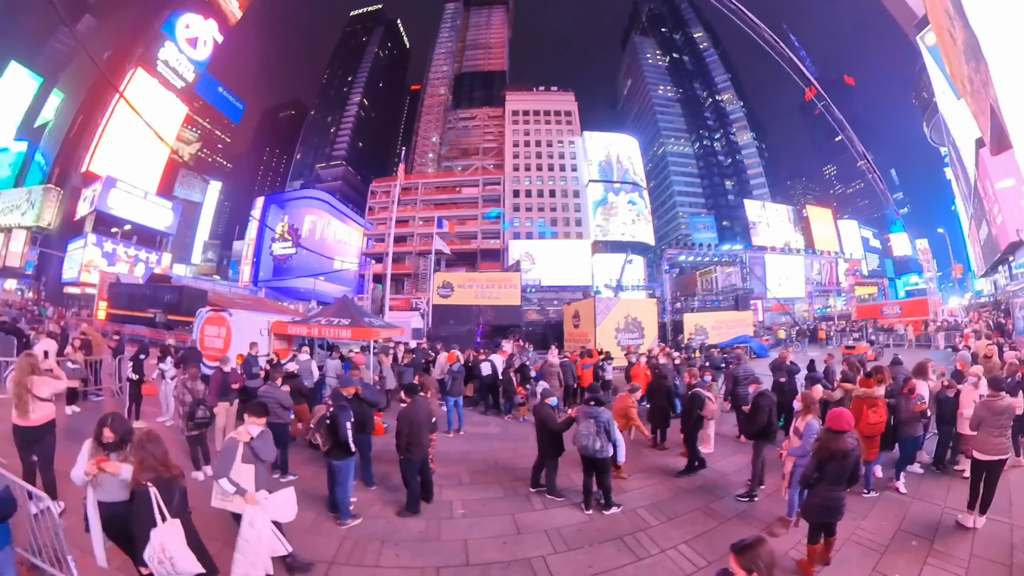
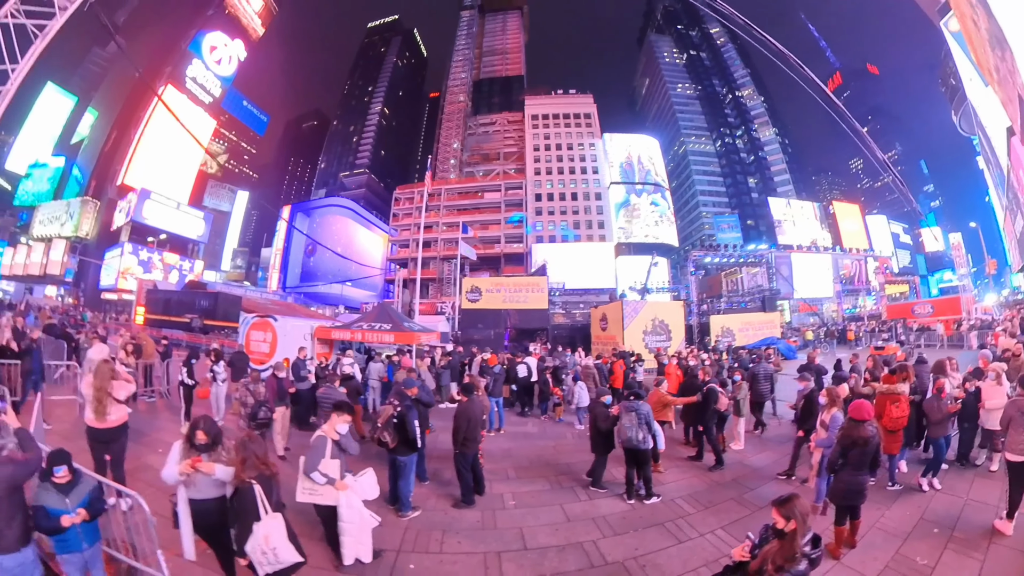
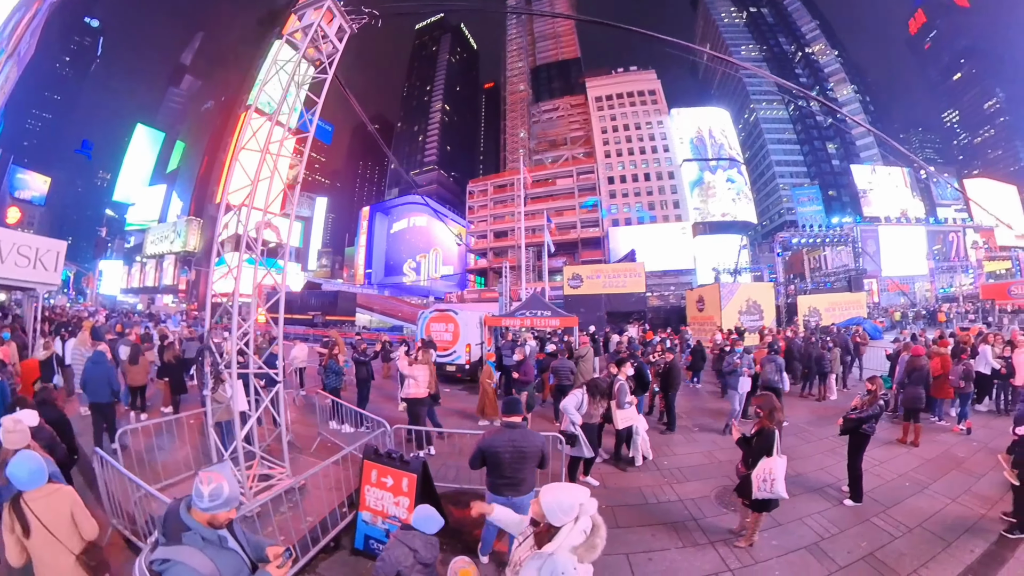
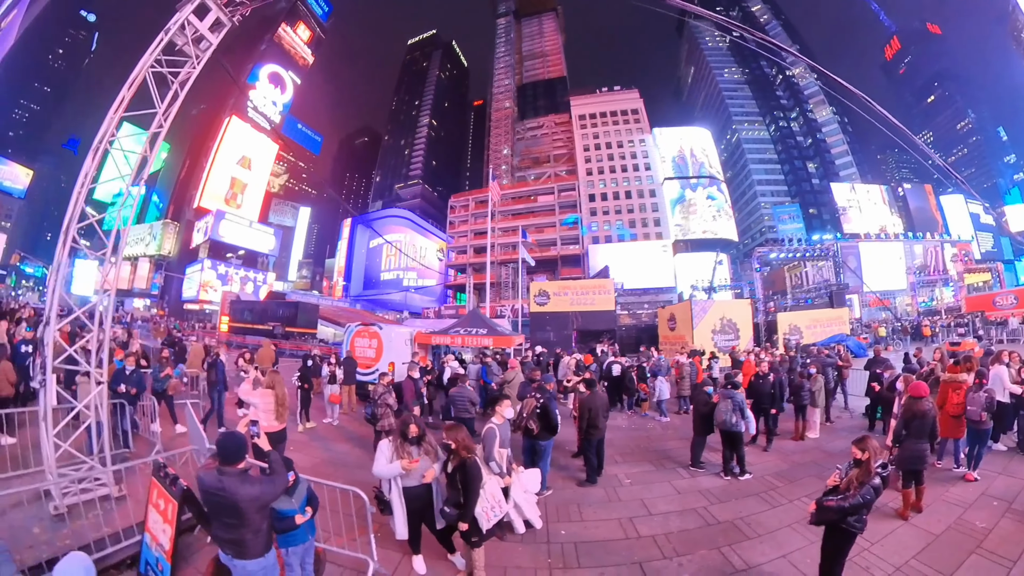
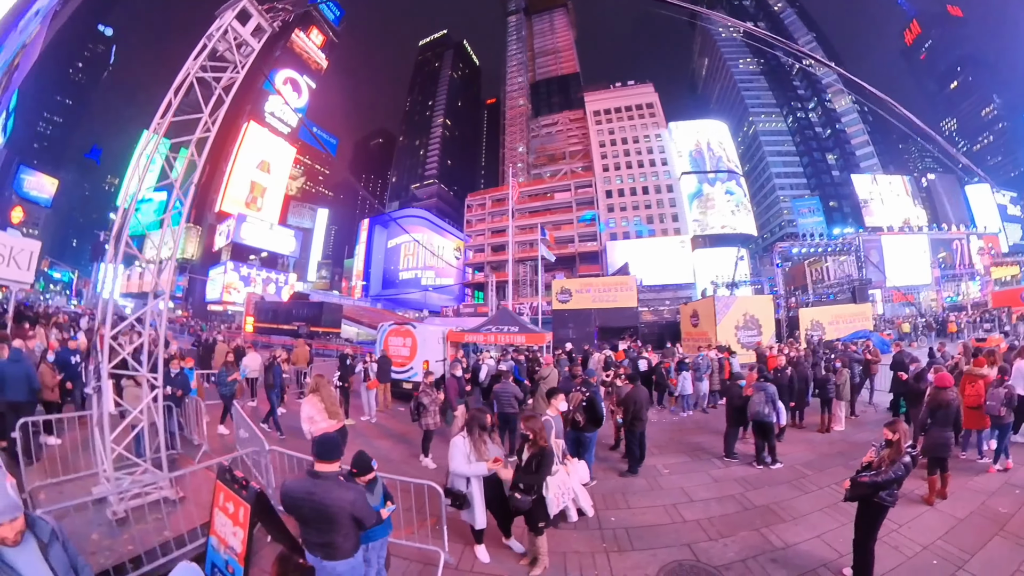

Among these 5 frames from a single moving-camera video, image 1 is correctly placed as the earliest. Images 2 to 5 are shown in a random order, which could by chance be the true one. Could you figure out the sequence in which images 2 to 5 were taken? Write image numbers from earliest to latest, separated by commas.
2, 4, 5, 3
